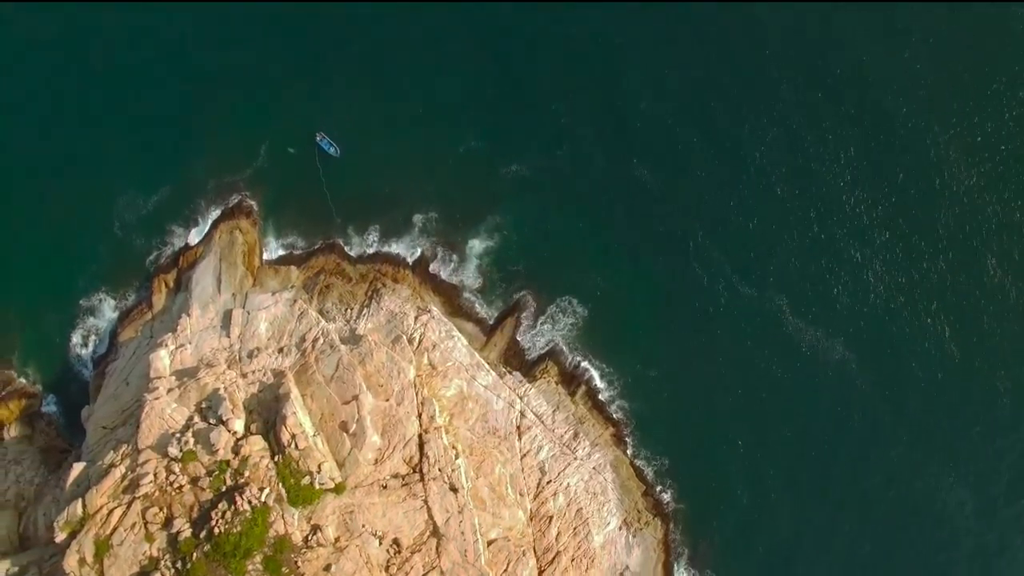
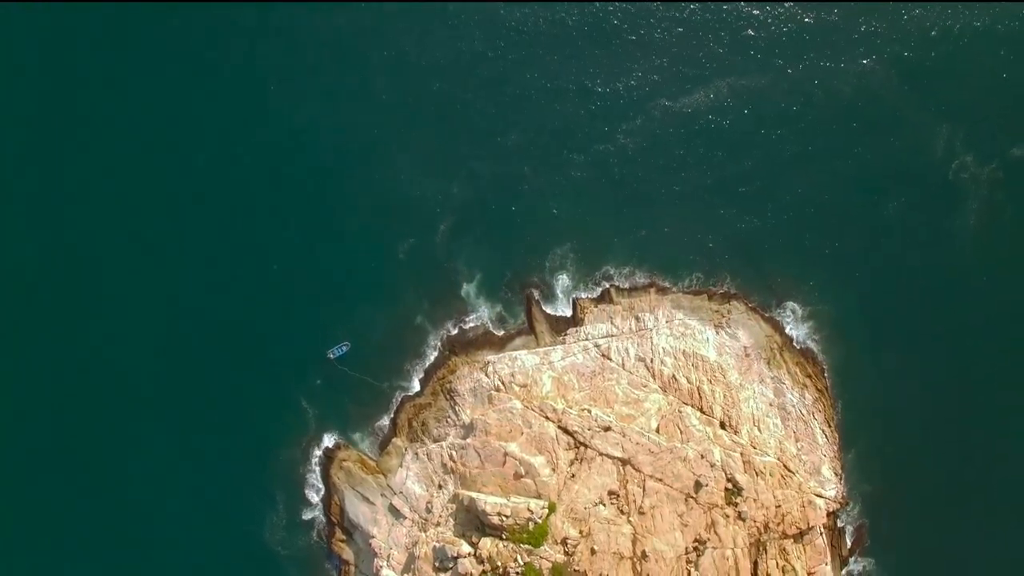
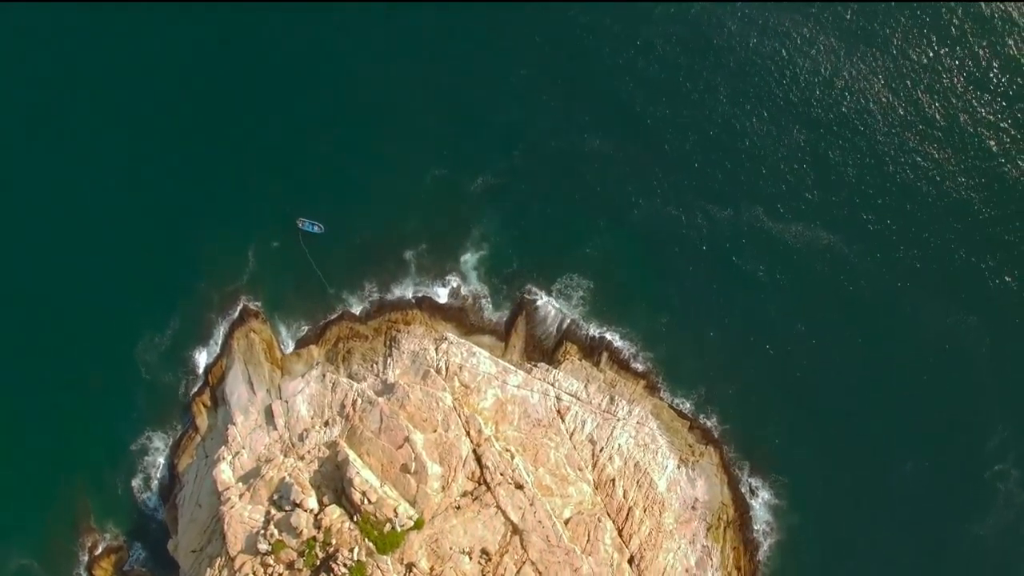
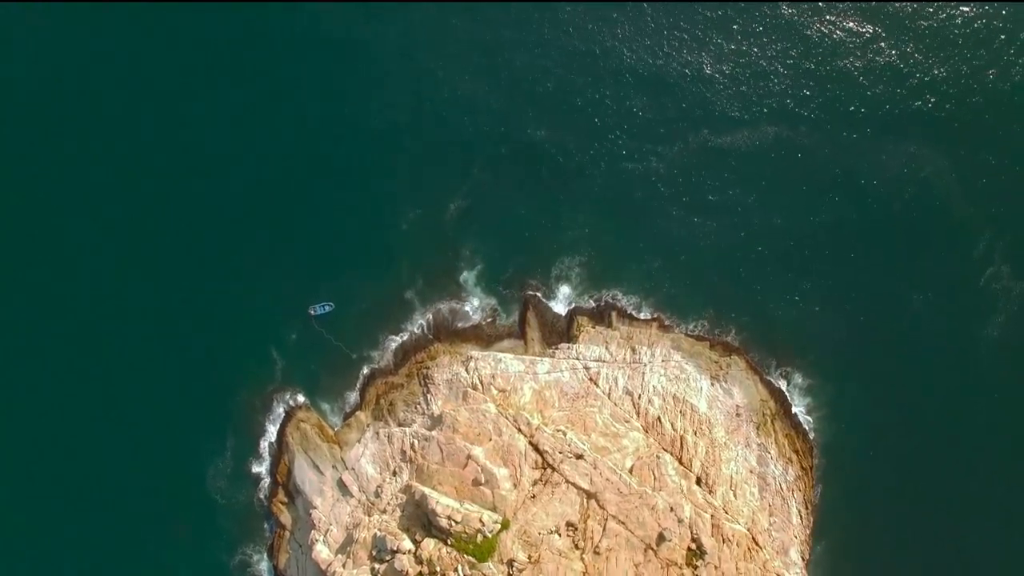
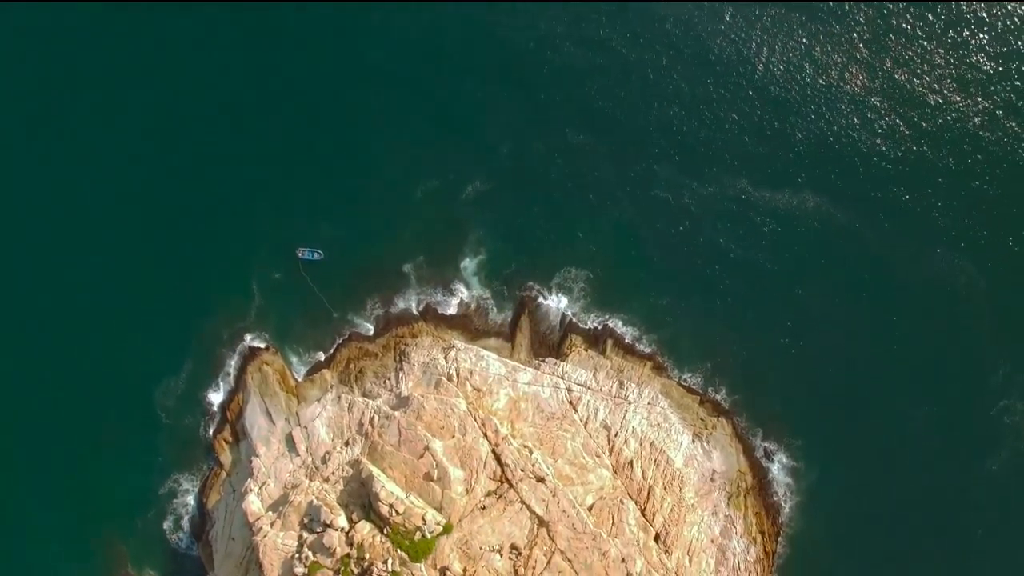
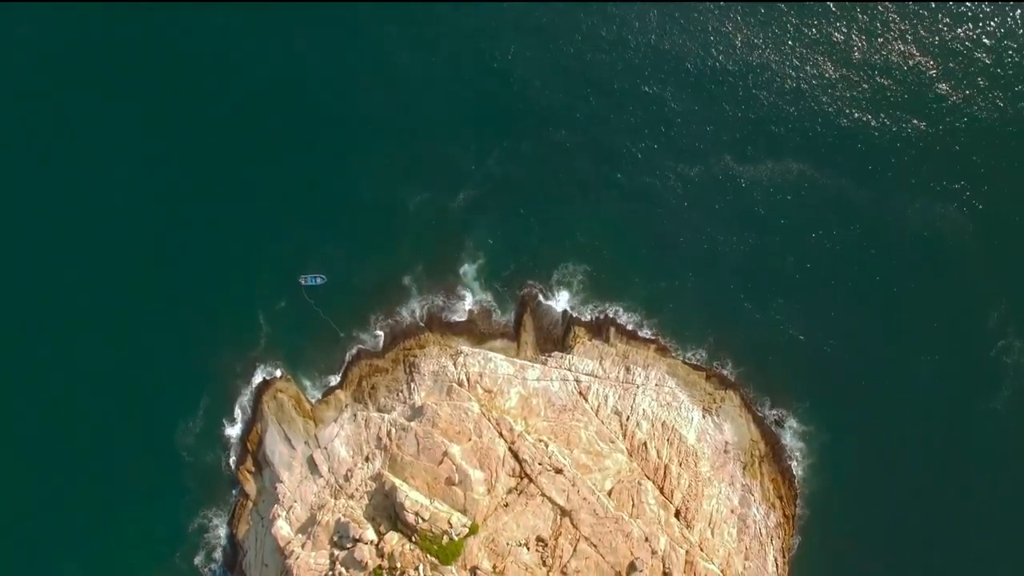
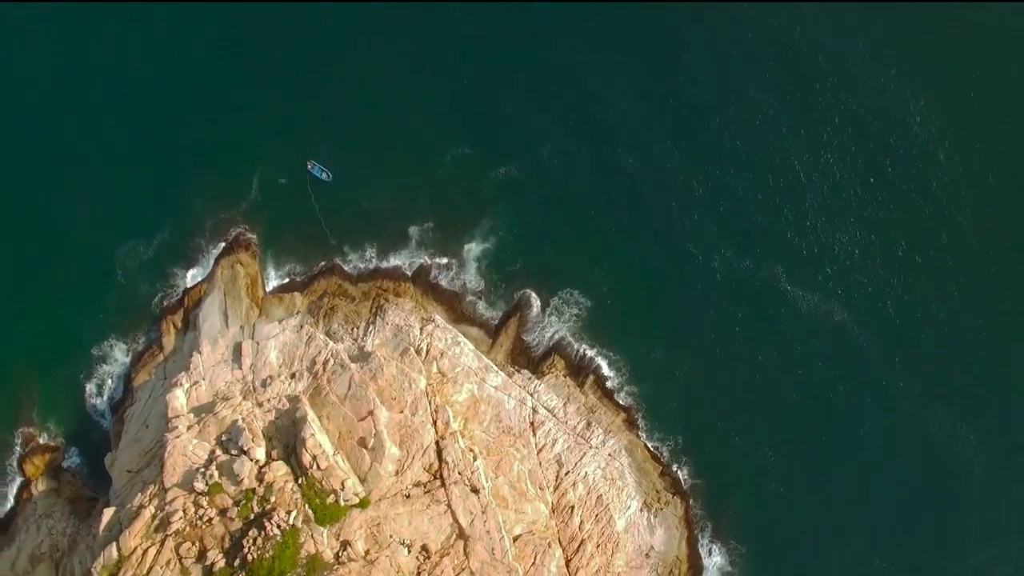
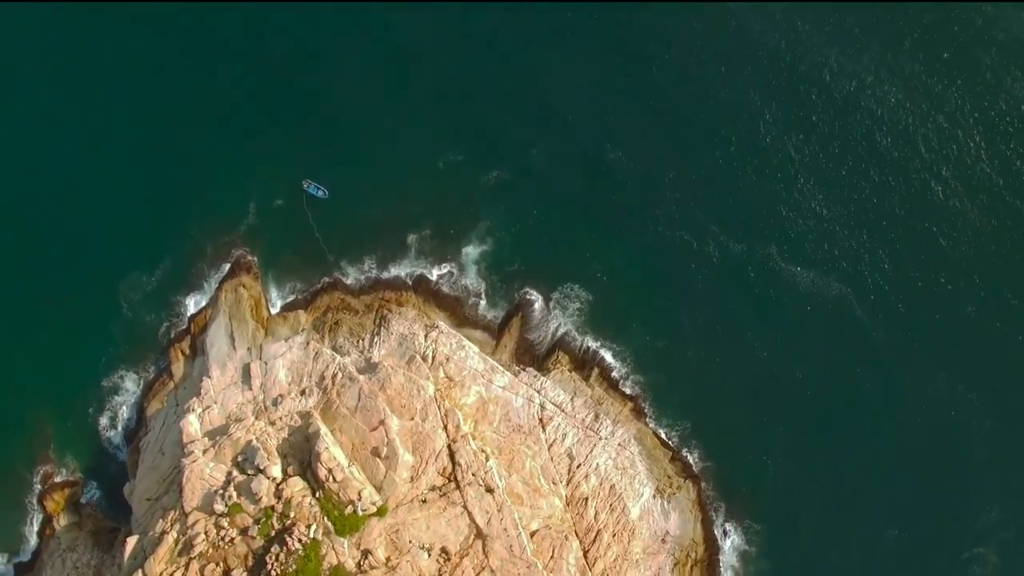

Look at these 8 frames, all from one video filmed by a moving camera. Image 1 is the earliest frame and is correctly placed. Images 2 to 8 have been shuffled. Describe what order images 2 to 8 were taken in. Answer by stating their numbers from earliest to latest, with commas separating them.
7, 8, 3, 5, 6, 4, 2
